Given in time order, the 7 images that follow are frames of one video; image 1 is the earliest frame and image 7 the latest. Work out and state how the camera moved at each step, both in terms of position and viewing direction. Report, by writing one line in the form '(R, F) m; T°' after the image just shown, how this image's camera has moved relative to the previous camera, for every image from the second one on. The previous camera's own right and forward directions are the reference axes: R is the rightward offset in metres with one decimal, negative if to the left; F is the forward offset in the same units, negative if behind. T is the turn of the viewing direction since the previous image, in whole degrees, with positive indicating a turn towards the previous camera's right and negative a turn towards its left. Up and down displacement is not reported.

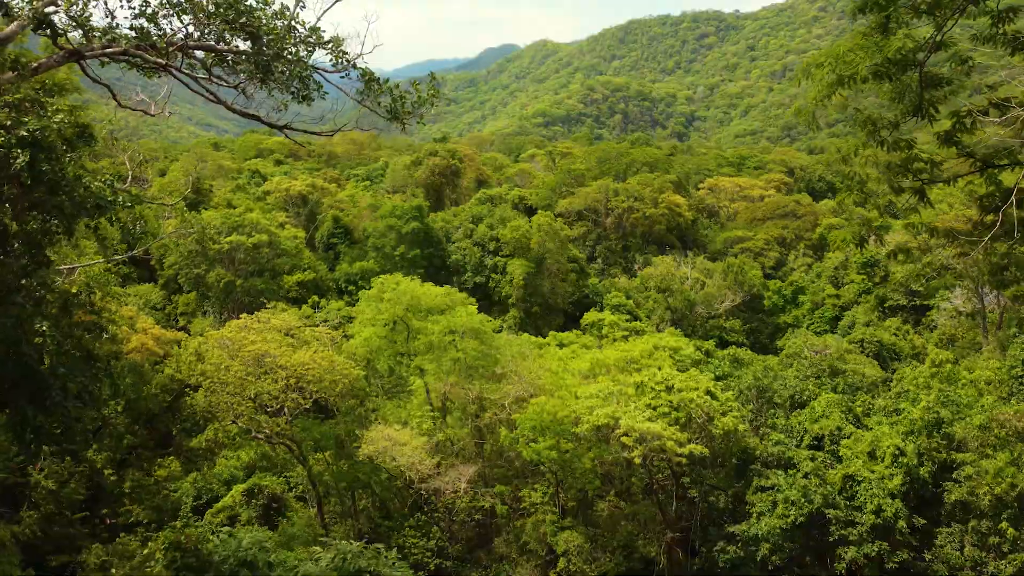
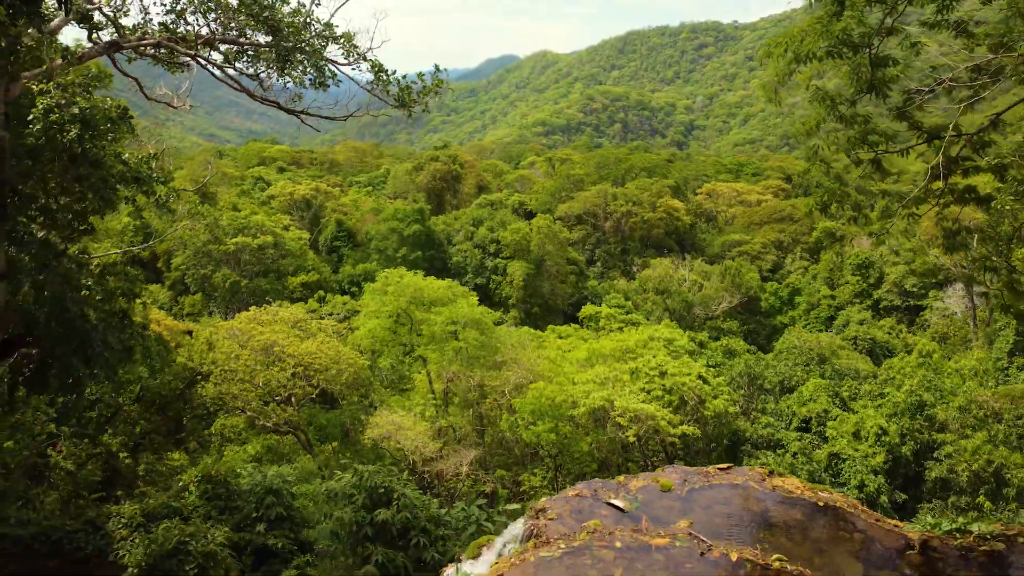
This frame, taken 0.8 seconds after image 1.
(0.0, -0.6) m; 0°
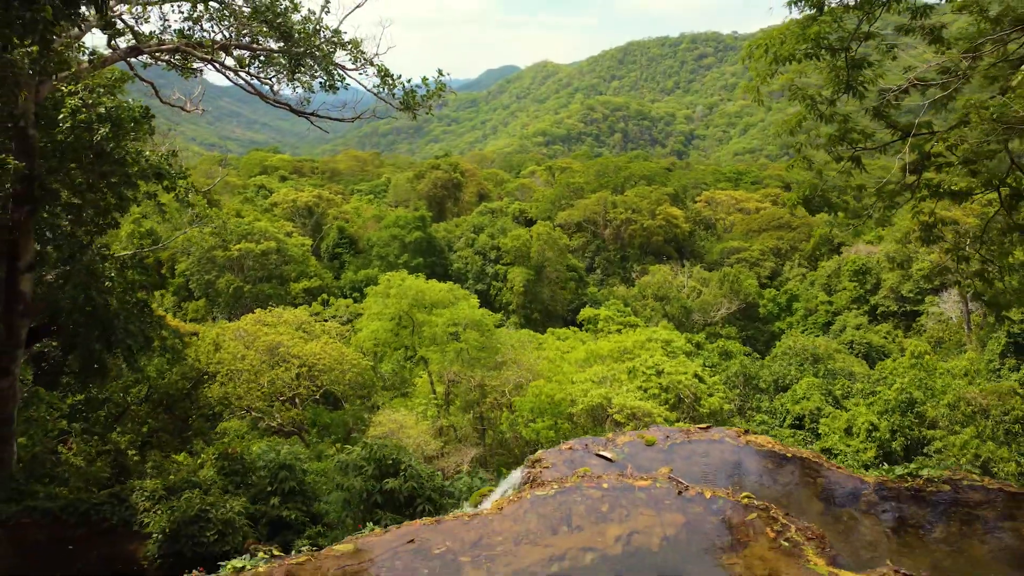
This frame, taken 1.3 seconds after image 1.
(0.0, -0.3) m; 0°
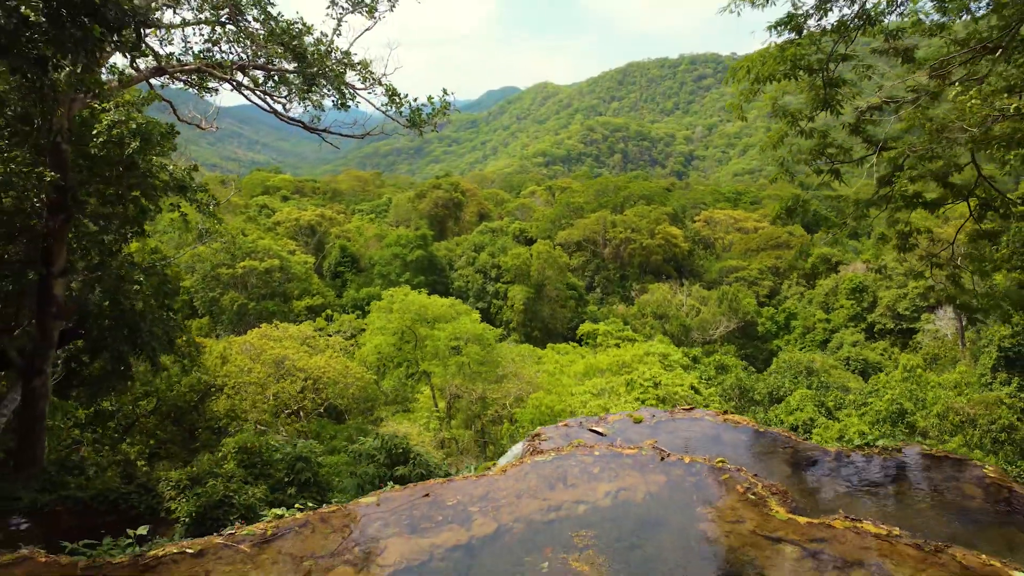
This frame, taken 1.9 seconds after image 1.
(0.0, -0.4) m; 0°
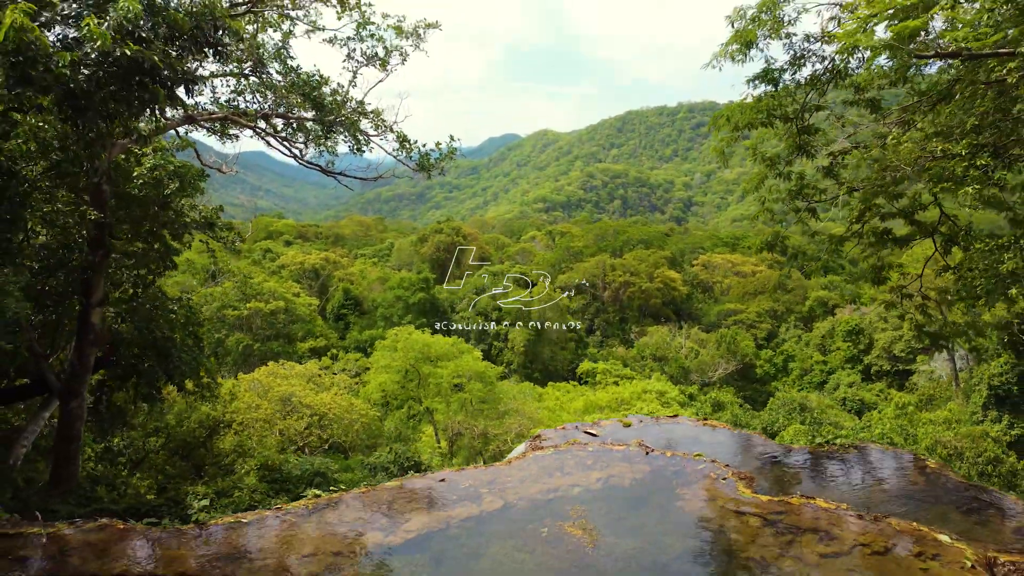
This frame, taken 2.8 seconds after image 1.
(0.0, -0.5) m; 0°
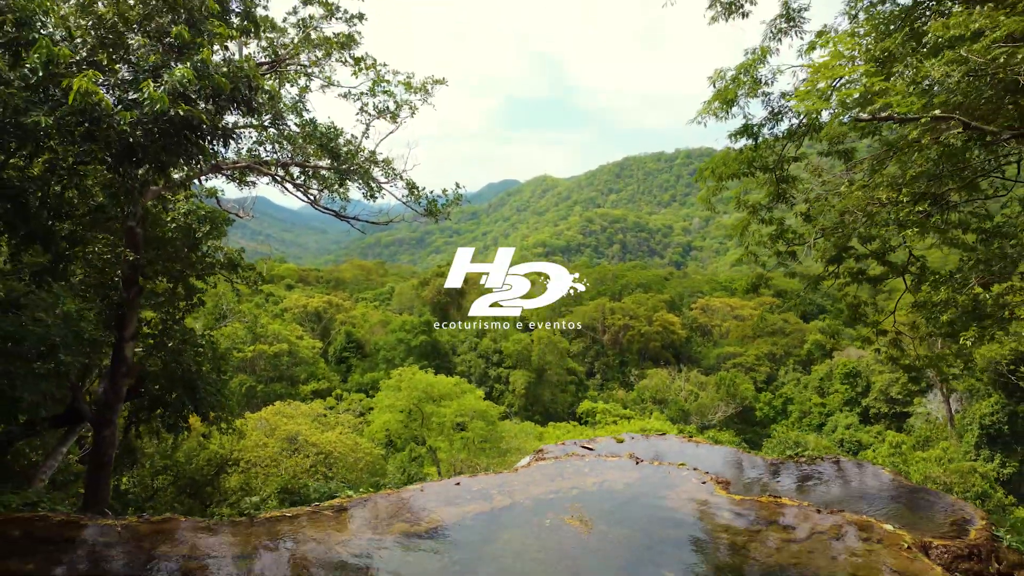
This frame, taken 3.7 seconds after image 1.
(0.0, -0.5) m; 0°
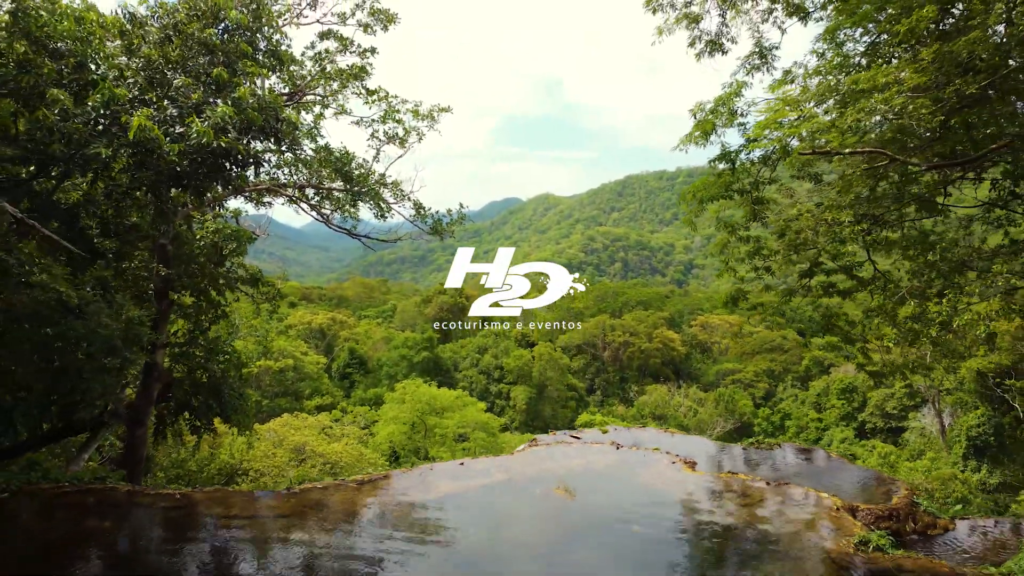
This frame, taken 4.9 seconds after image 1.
(0.0, -0.7) m; 0°
